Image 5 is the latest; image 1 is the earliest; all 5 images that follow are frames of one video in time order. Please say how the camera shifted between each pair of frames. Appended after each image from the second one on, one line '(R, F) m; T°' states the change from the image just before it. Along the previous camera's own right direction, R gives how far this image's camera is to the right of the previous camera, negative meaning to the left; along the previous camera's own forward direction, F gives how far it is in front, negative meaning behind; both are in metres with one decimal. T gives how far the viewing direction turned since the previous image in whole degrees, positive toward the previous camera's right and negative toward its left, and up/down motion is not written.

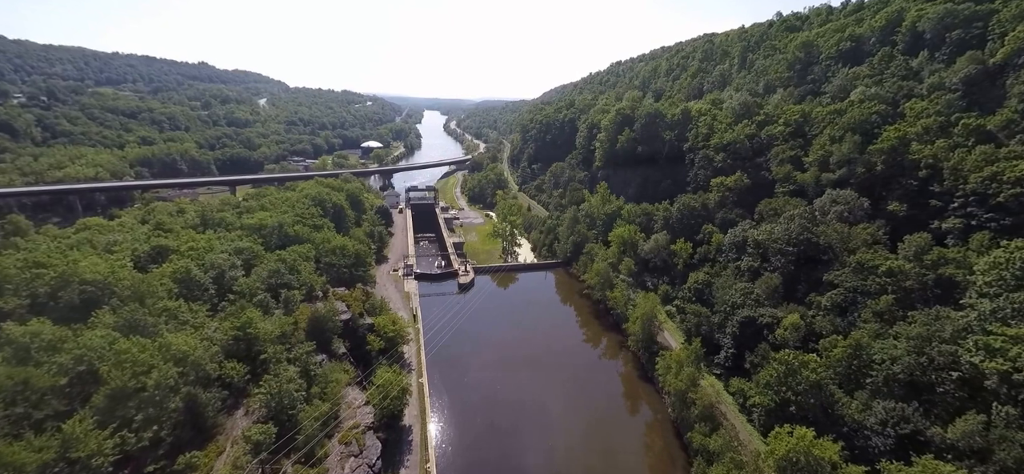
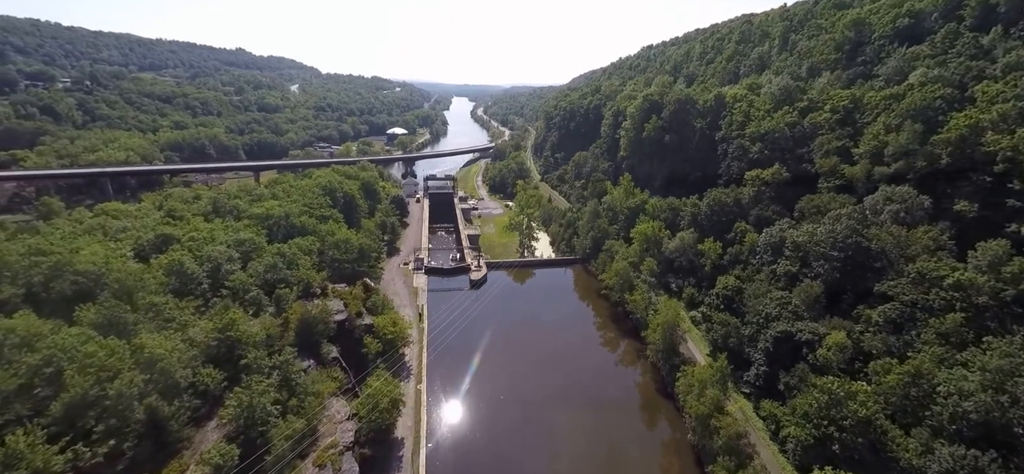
(+1.2, +2.7) m; -3°
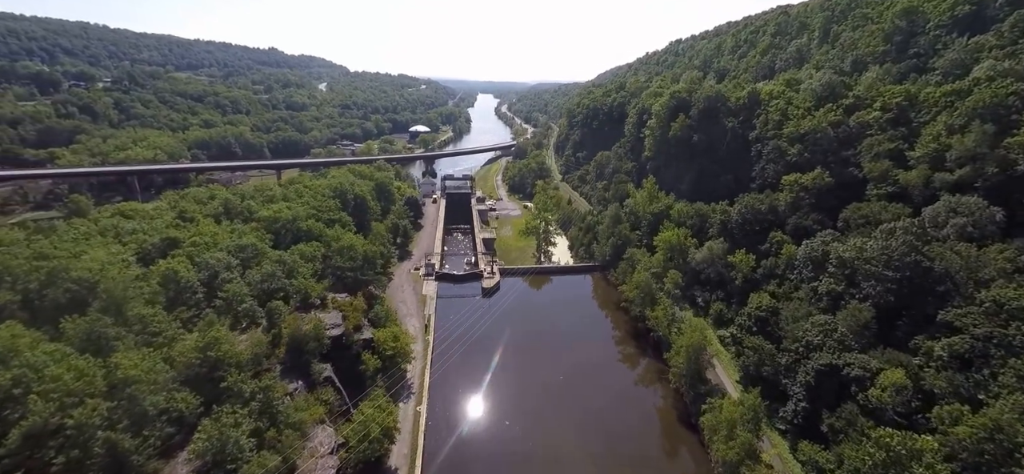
(+0.9, +2.5) m; -3°
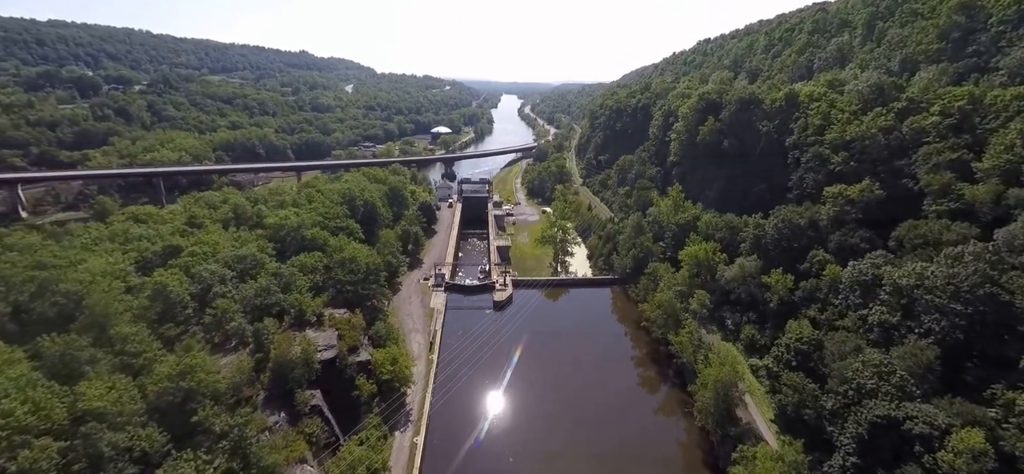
(+0.8, +2.5) m; -3°
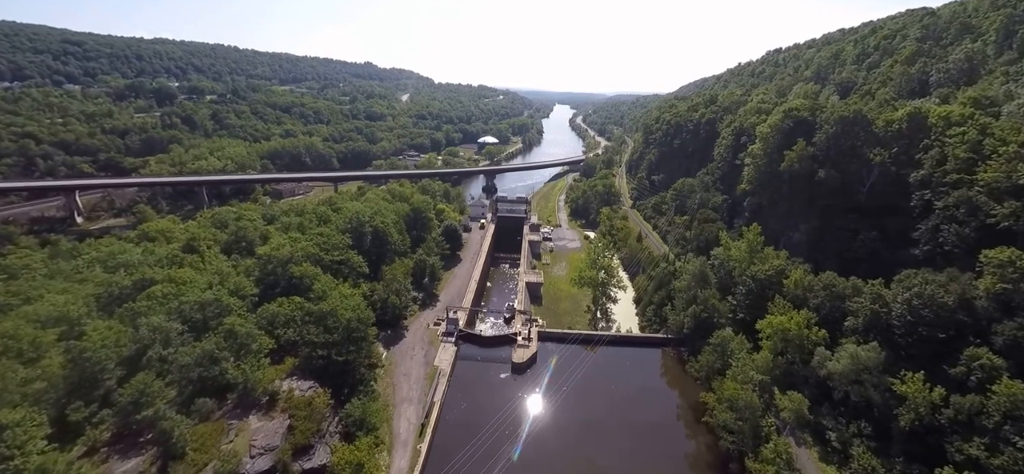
(+1.4, +7.8) m; -6°
